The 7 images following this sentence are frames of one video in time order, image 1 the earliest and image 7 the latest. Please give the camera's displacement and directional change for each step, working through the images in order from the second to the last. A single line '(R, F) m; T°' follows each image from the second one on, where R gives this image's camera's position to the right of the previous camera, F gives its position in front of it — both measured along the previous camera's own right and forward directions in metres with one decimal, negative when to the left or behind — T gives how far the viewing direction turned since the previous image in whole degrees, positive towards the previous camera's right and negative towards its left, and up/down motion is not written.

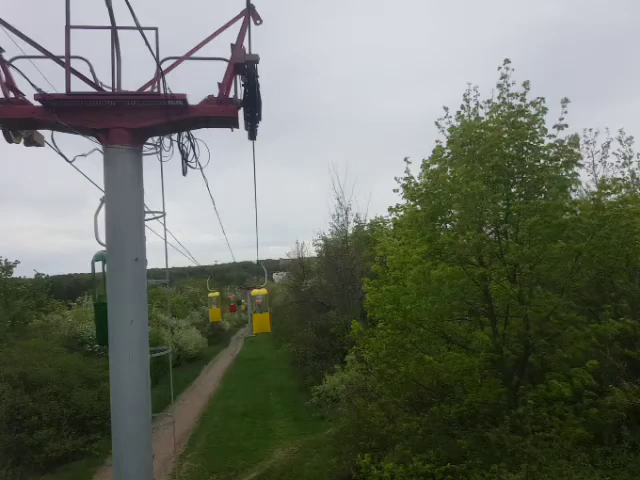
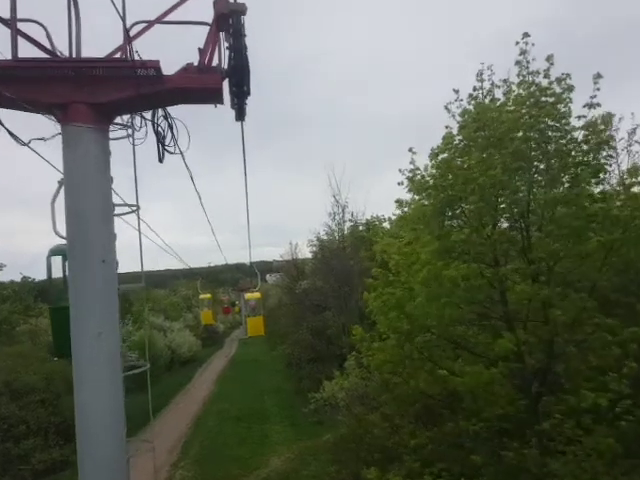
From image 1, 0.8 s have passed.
(-0.1, +0.8) m; +1°
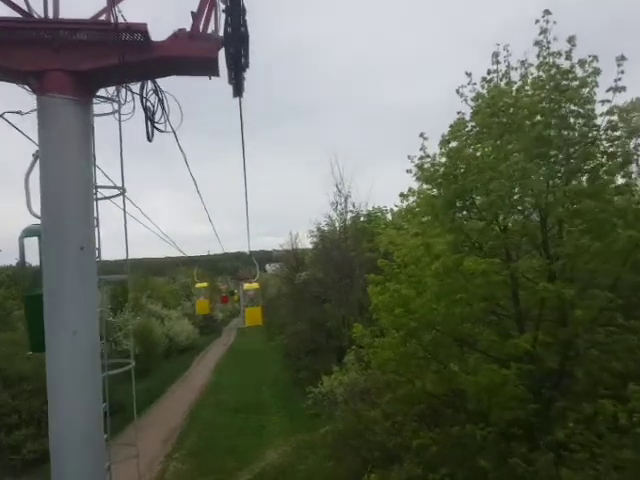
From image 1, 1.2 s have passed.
(0.0, +0.5) m; 0°
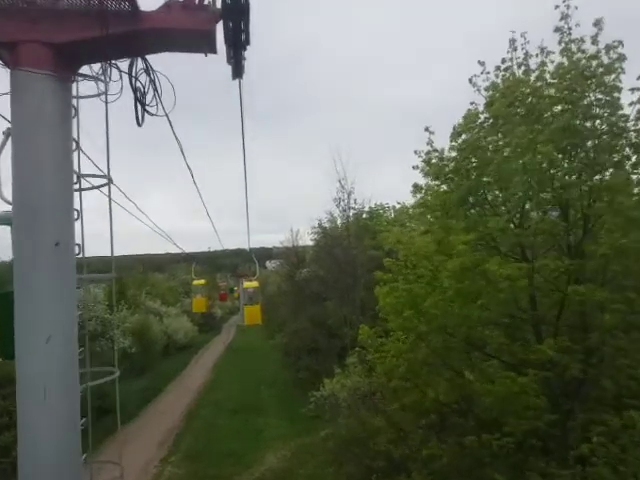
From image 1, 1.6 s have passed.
(-0.1, +0.4) m; 0°
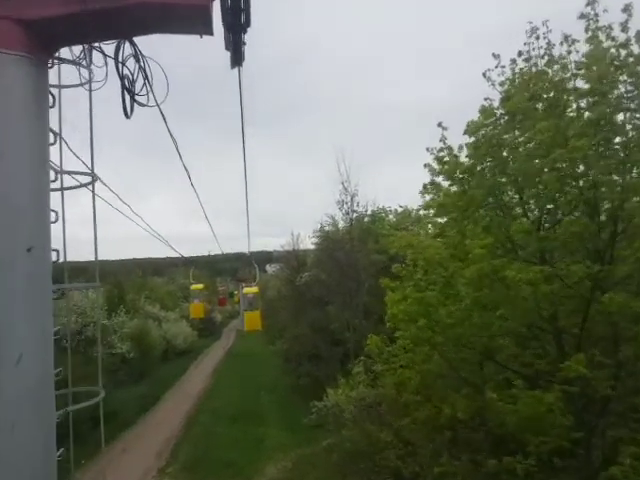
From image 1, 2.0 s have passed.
(-0.1, +0.5) m; 0°
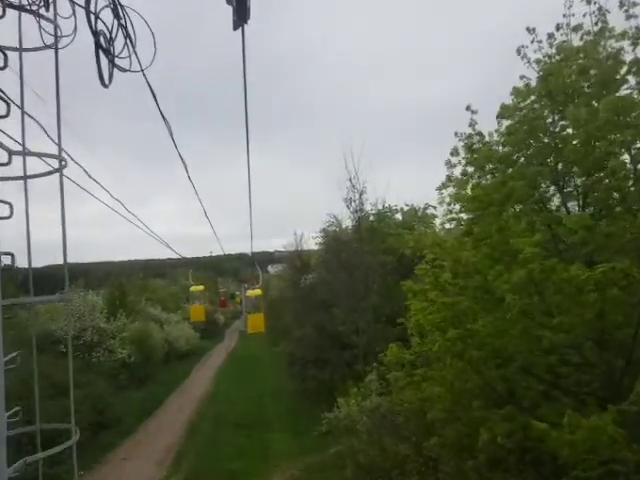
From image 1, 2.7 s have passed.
(-0.2, +0.7) m; 0°
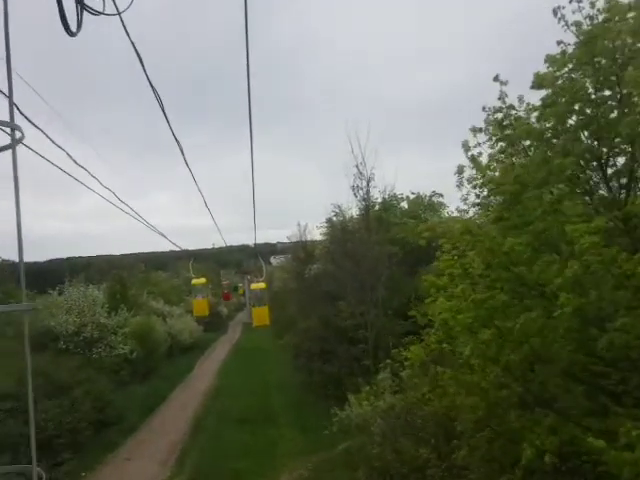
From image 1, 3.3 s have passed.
(-0.1, +0.7) m; 0°
